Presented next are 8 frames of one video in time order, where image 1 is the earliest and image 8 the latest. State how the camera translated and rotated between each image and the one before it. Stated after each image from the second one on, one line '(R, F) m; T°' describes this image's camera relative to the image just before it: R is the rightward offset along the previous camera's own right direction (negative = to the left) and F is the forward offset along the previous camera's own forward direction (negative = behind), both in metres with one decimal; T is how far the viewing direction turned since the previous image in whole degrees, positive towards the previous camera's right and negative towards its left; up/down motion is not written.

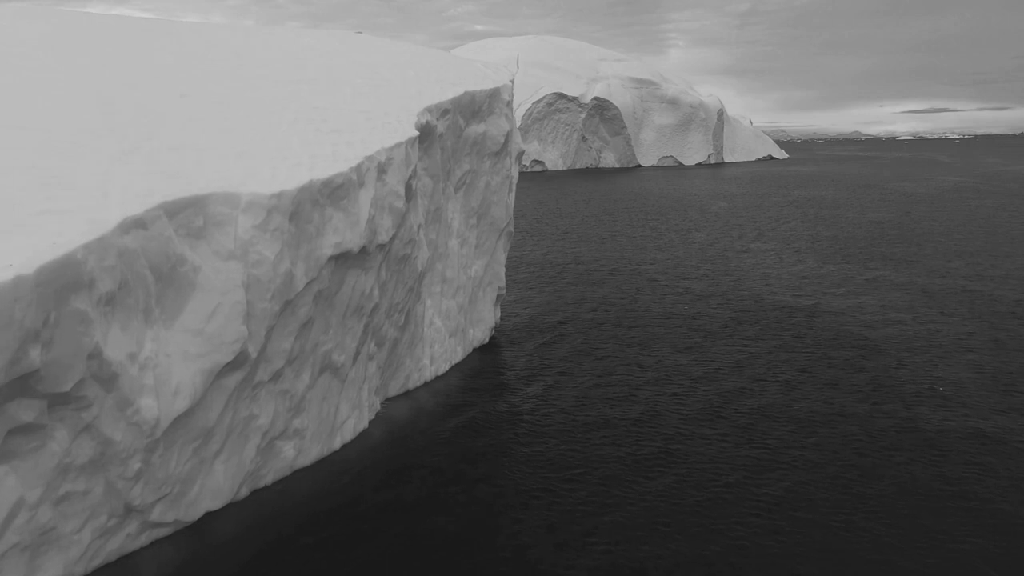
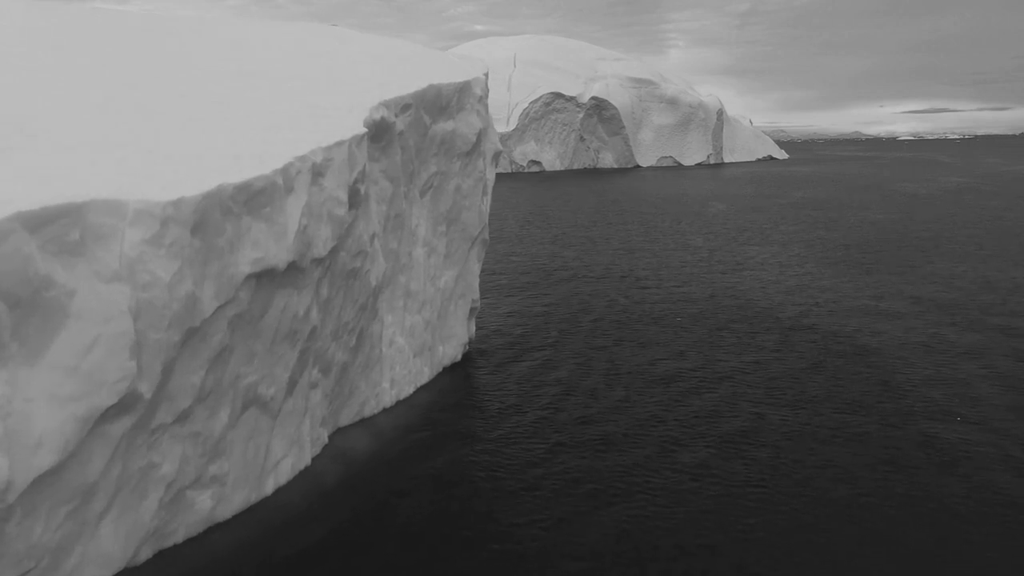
(+0.8, +2.0) m; 0°
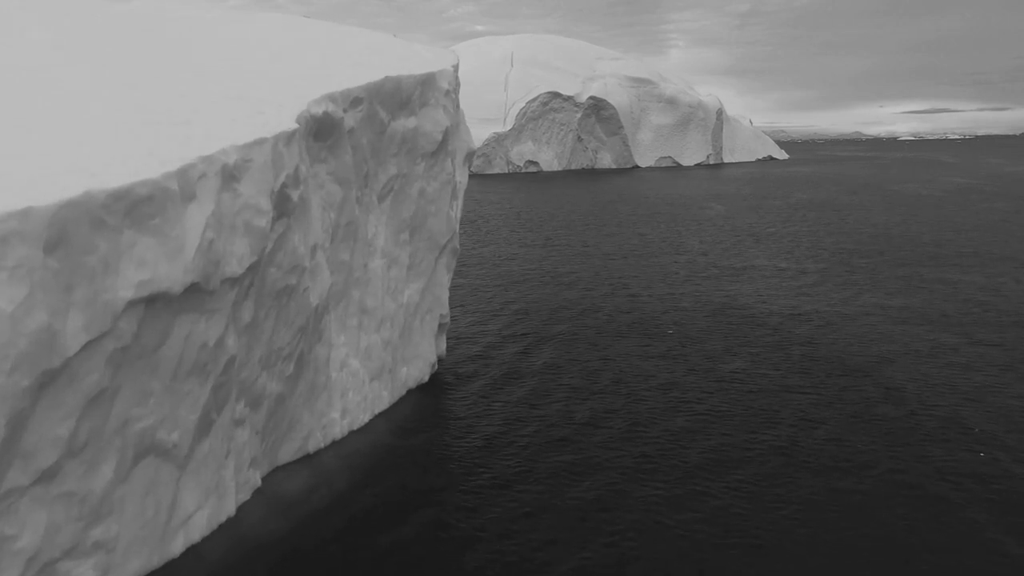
(+0.8, +2.0) m; 0°
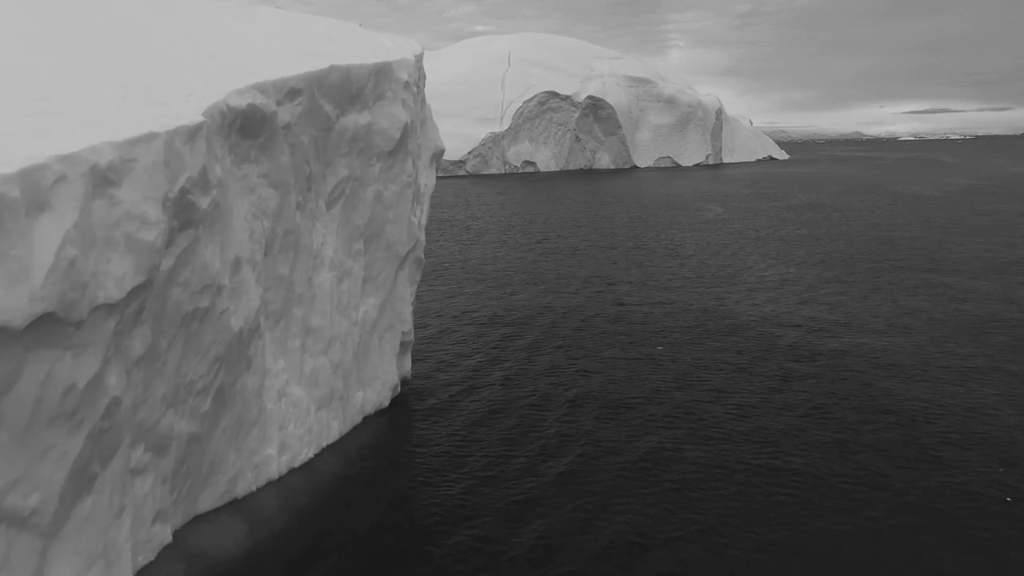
(+0.8, +2.0) m; 0°
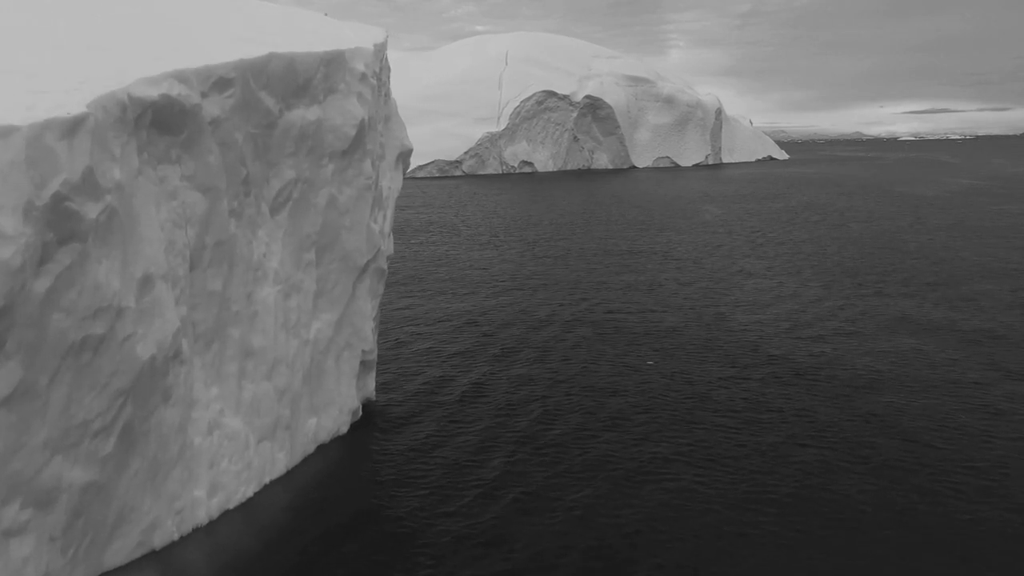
(+0.7, +1.7) m; 0°
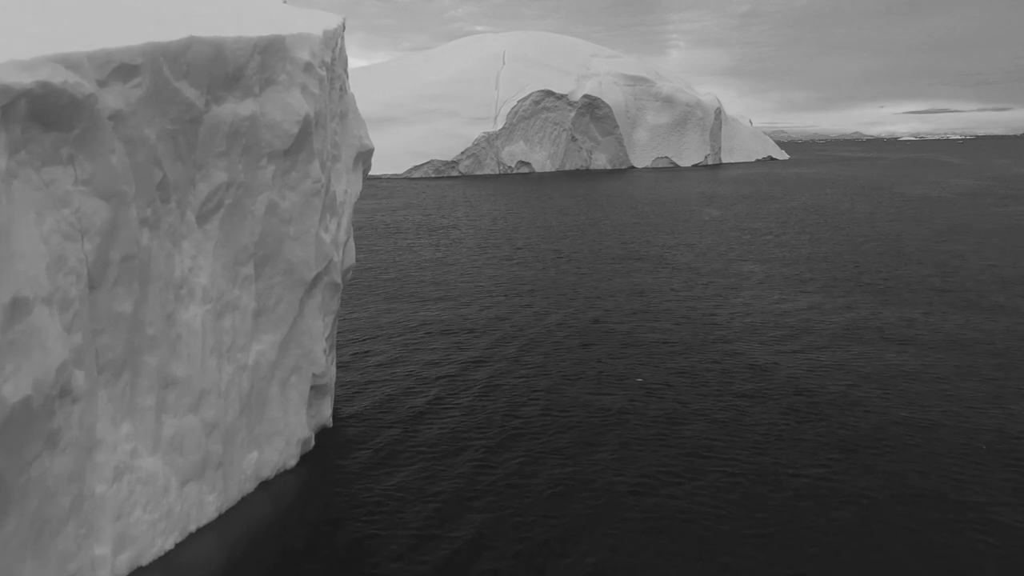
(+0.7, +1.7) m; 0°
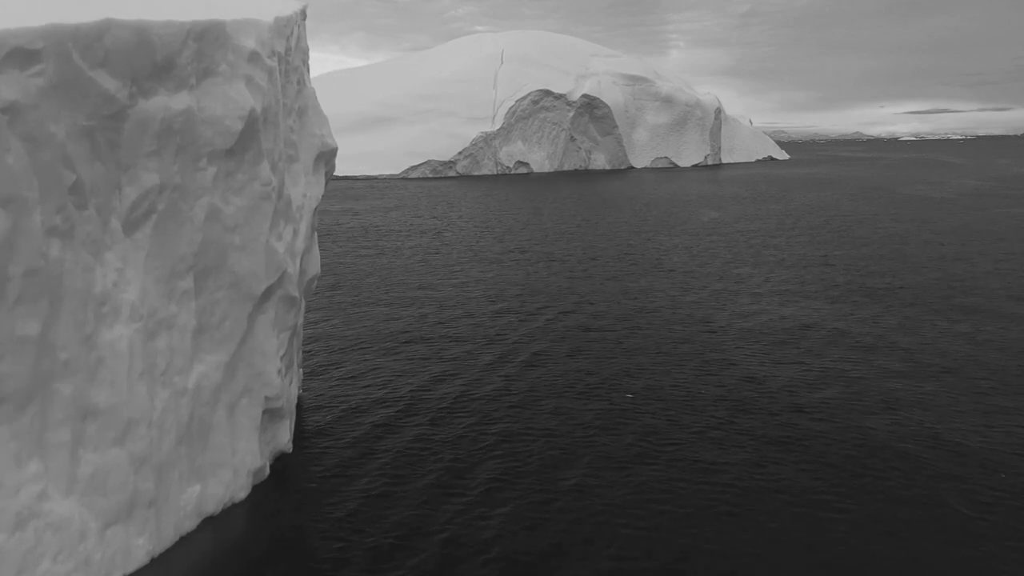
(+0.5, +1.4) m; 0°
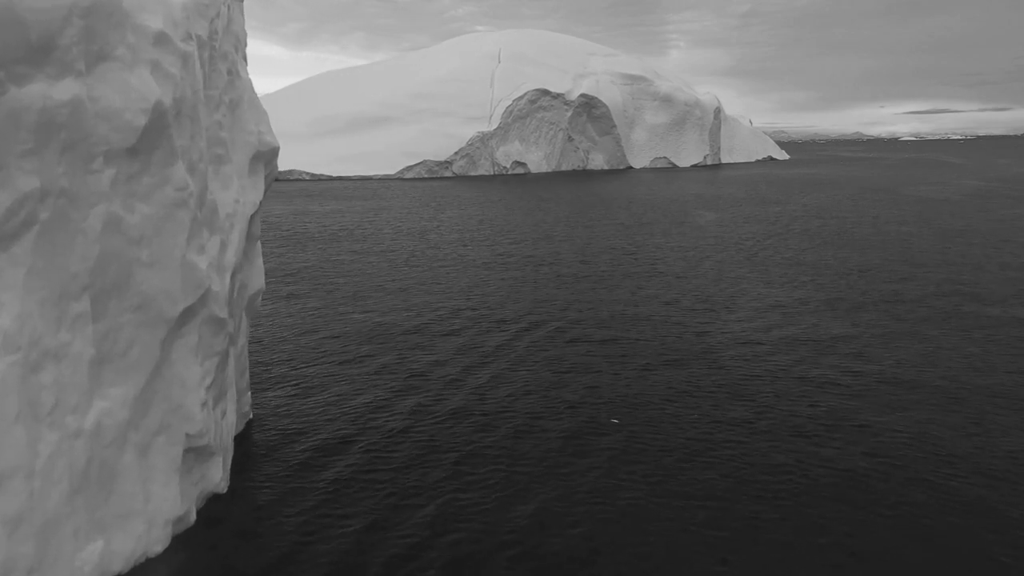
(+0.7, +1.8) m; 0°
